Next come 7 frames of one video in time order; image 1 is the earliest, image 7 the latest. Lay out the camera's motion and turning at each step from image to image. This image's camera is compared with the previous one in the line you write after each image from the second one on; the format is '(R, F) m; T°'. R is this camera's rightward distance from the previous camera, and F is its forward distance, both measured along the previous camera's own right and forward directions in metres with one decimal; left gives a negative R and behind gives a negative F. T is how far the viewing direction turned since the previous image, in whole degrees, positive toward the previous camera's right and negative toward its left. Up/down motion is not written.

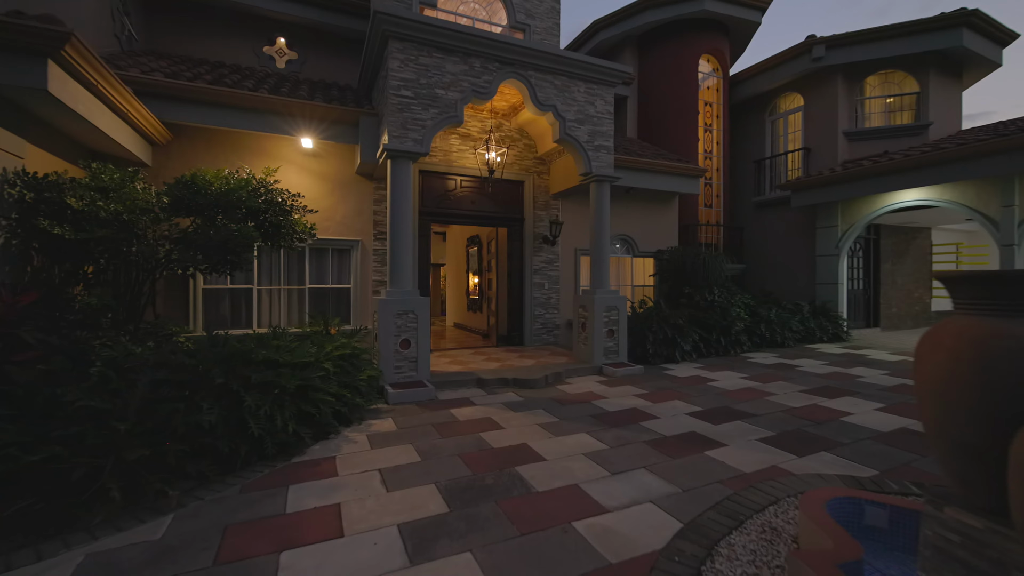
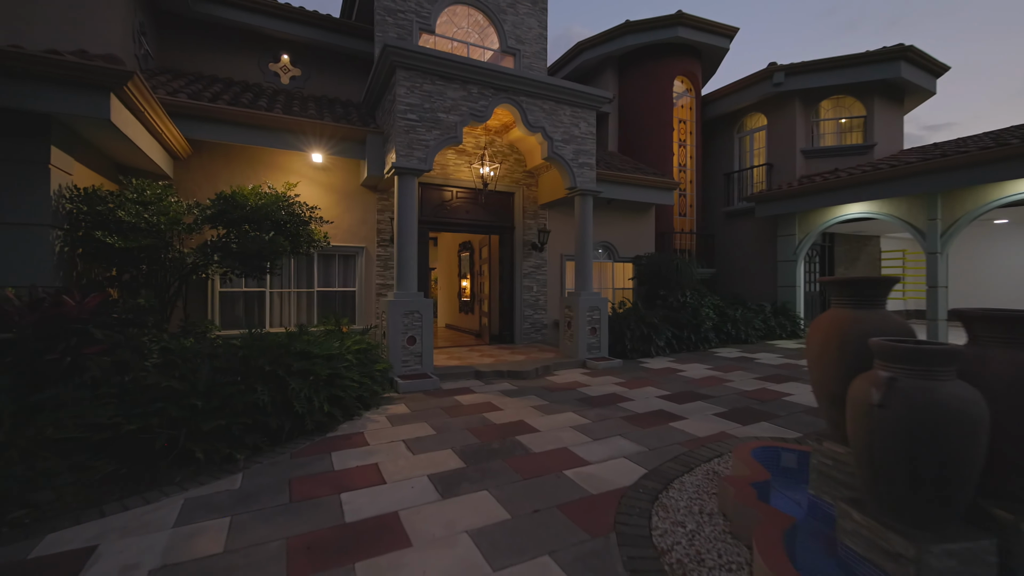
(-0.2, -0.7) m; +2°
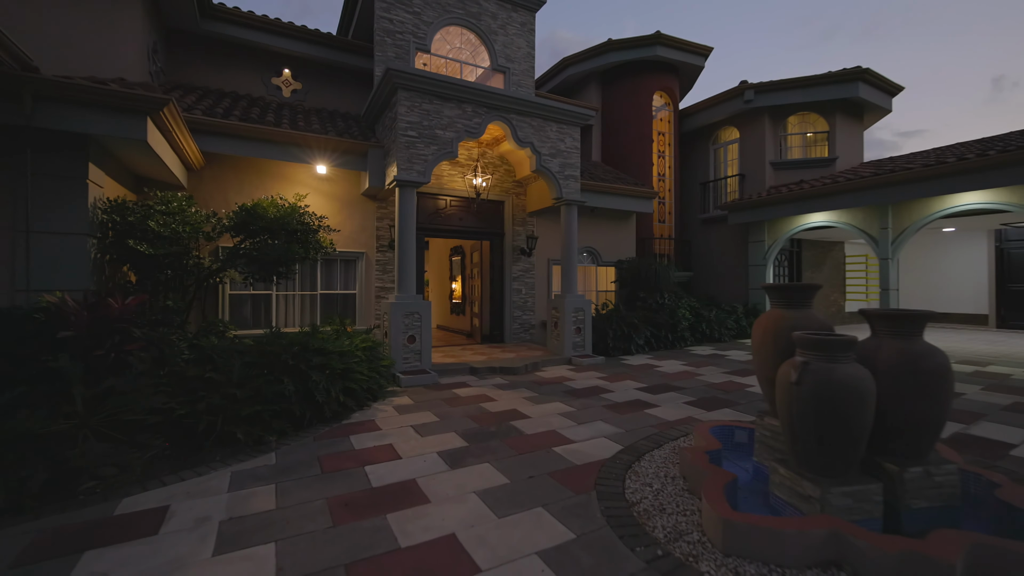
(-0.1, -0.5) m; +2°
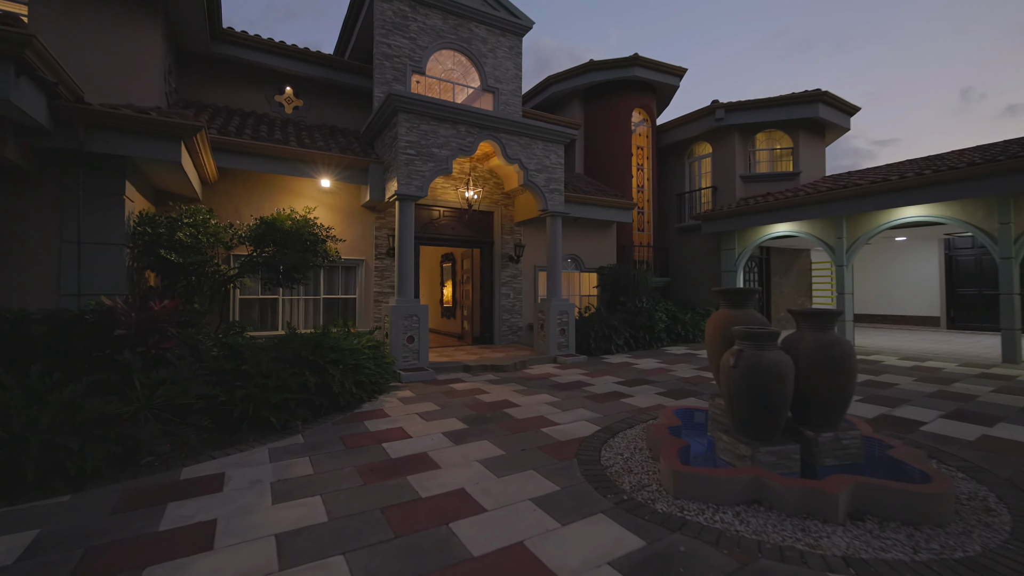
(-0.1, -0.6) m; +2°
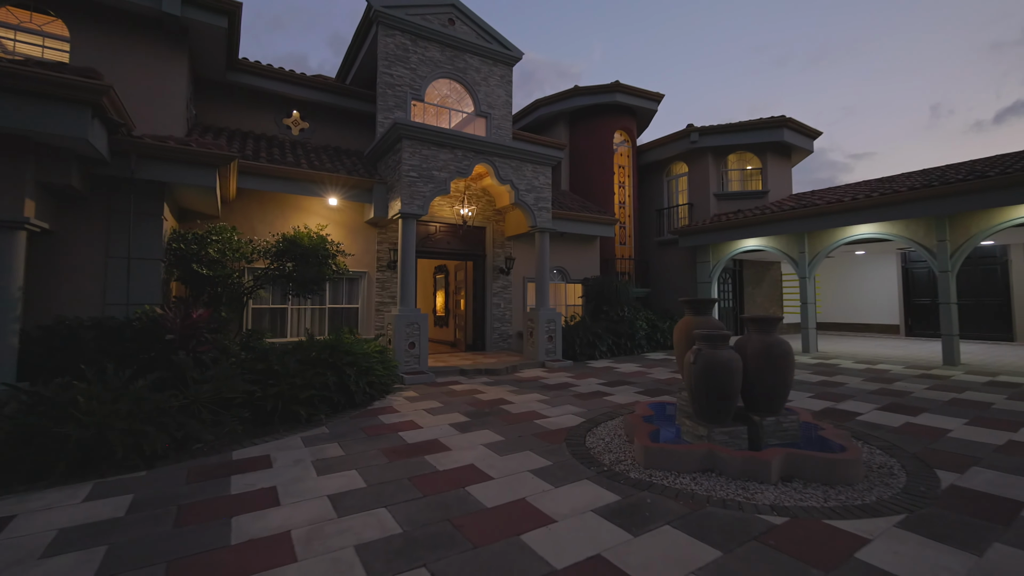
(-0.1, -0.7) m; +2°
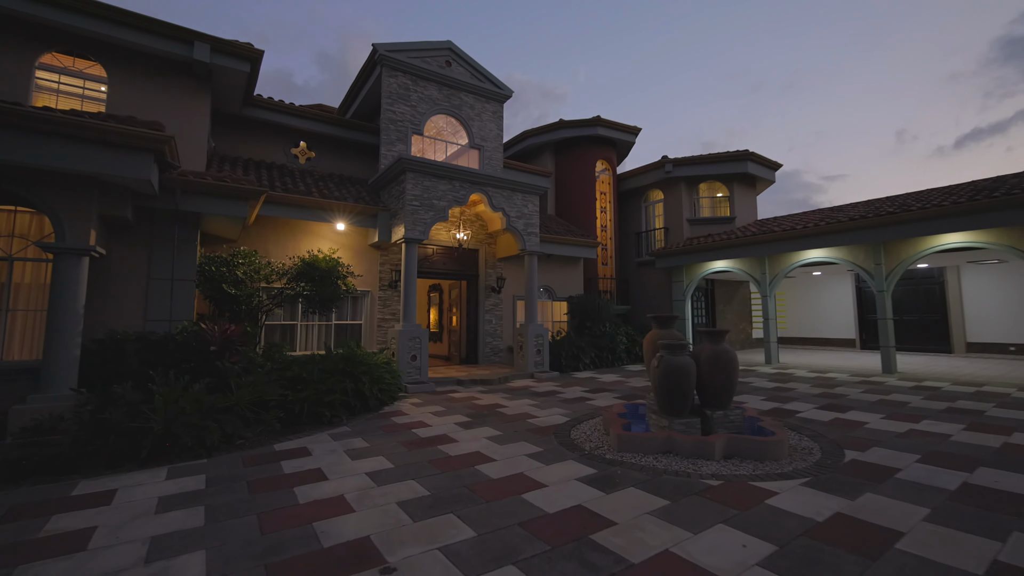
(-0.1, -0.9) m; +2°
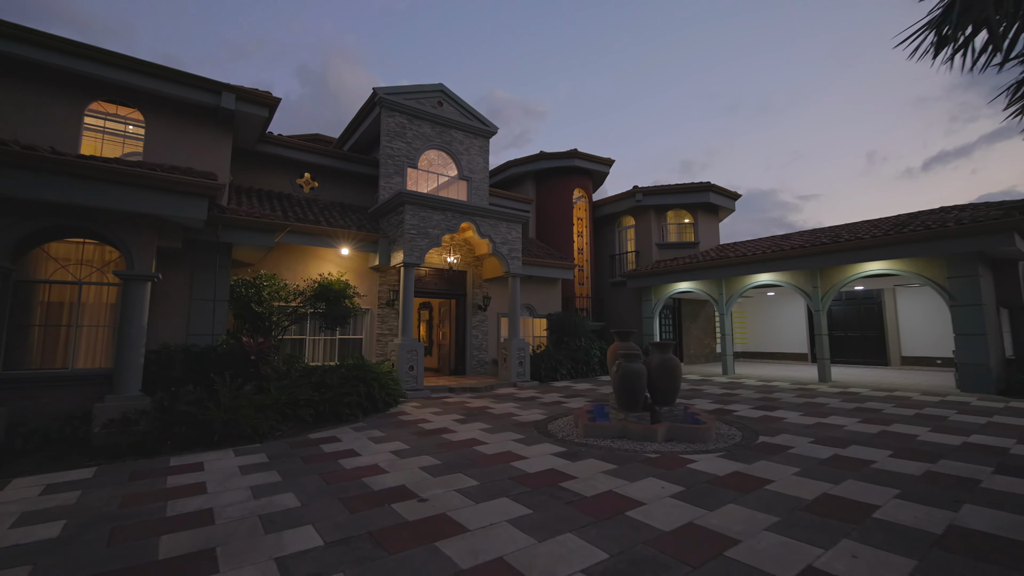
(-0.1, -1.2) m; +2°
